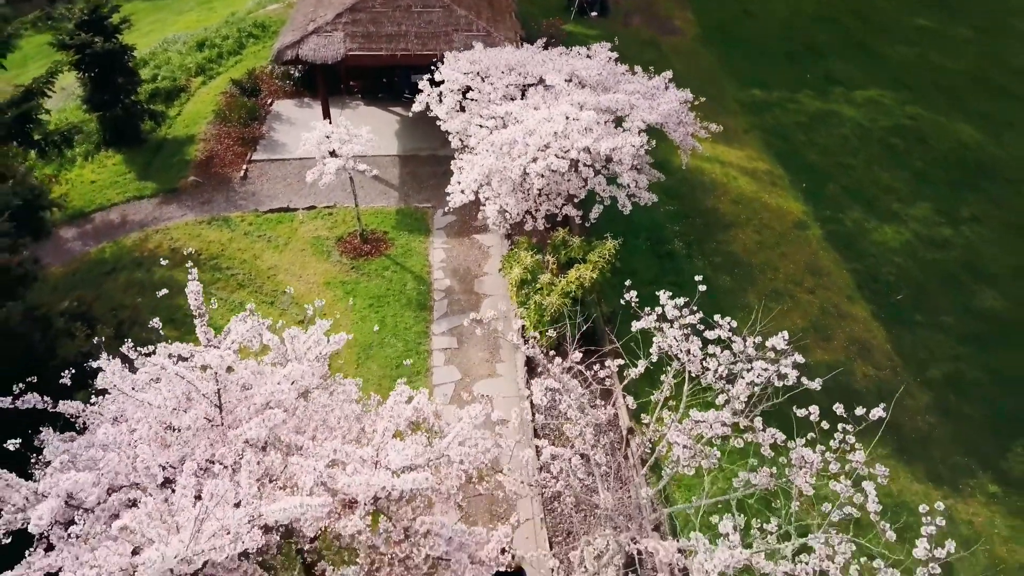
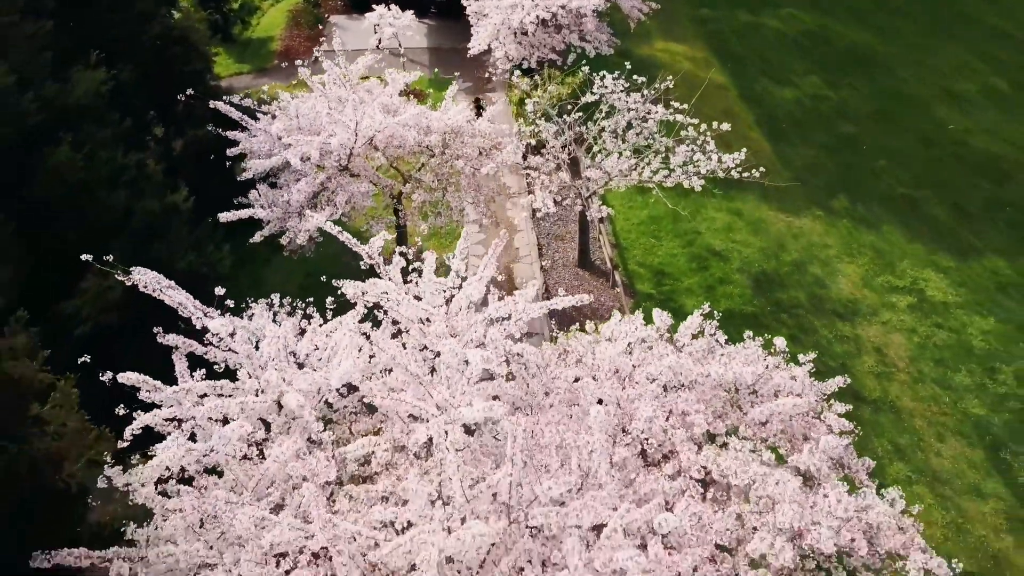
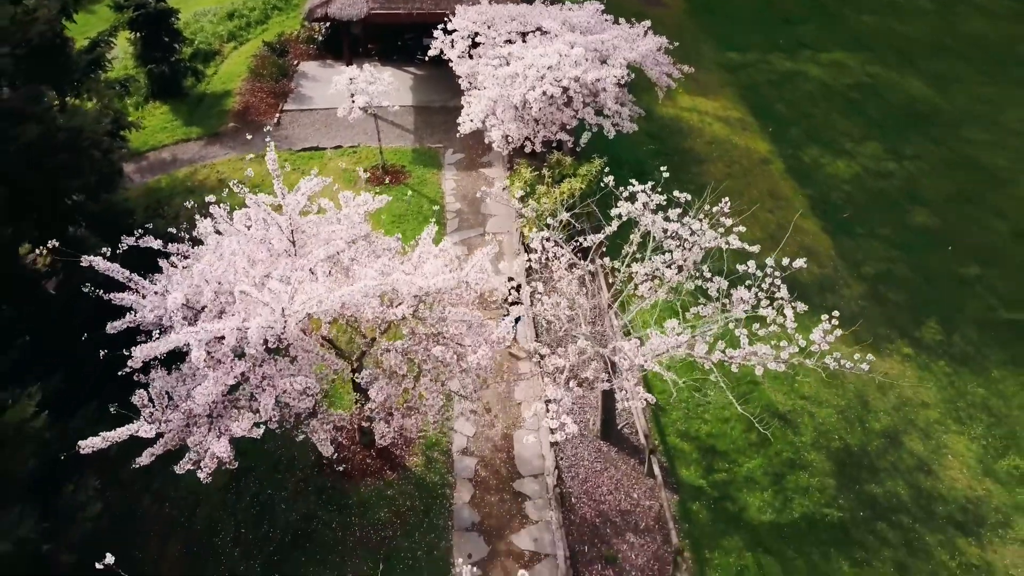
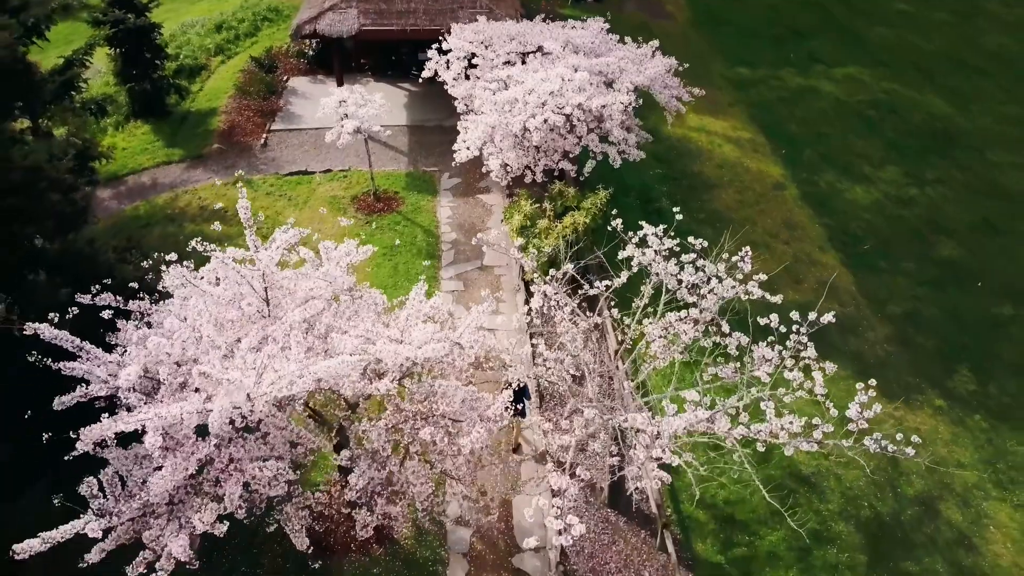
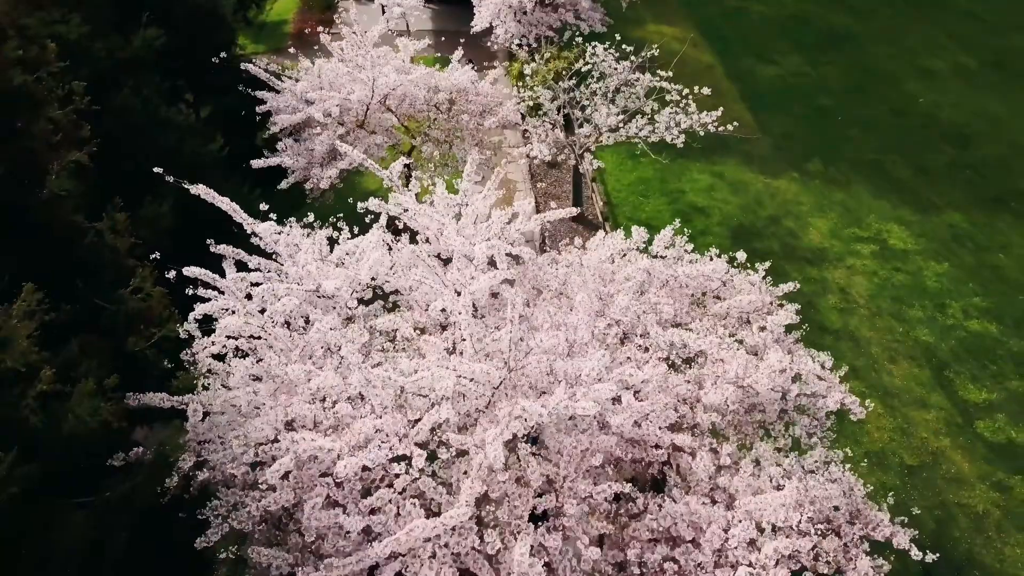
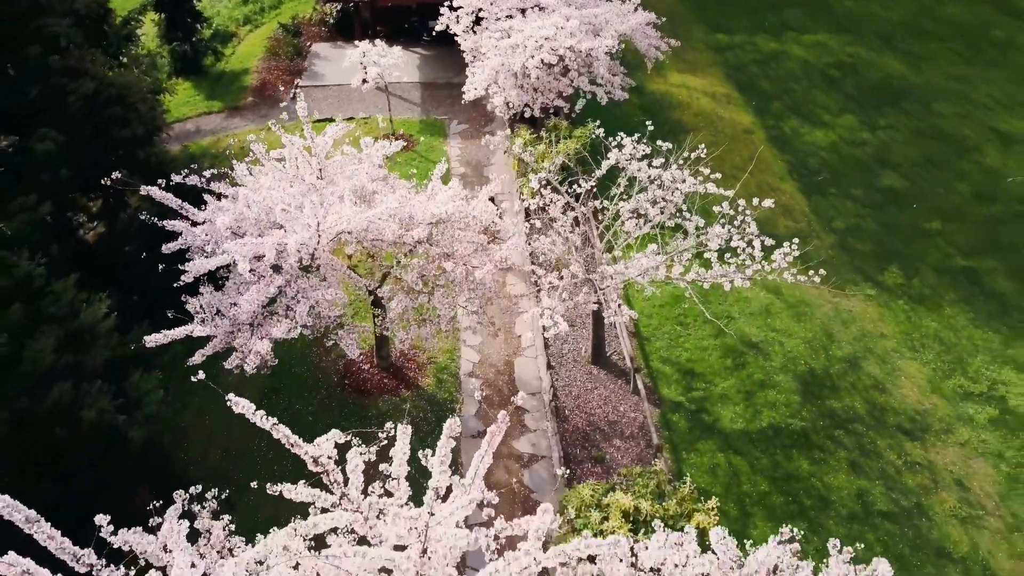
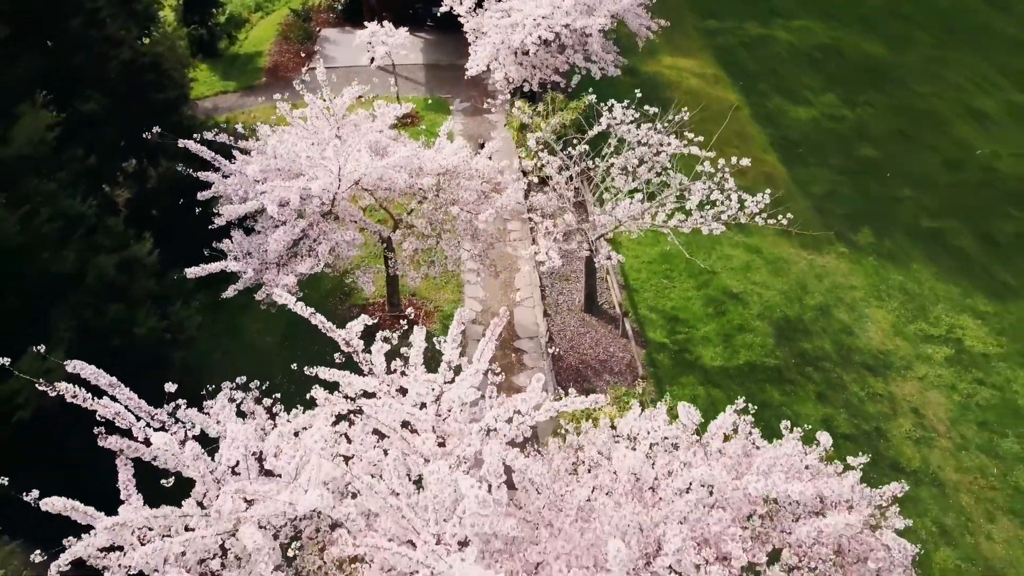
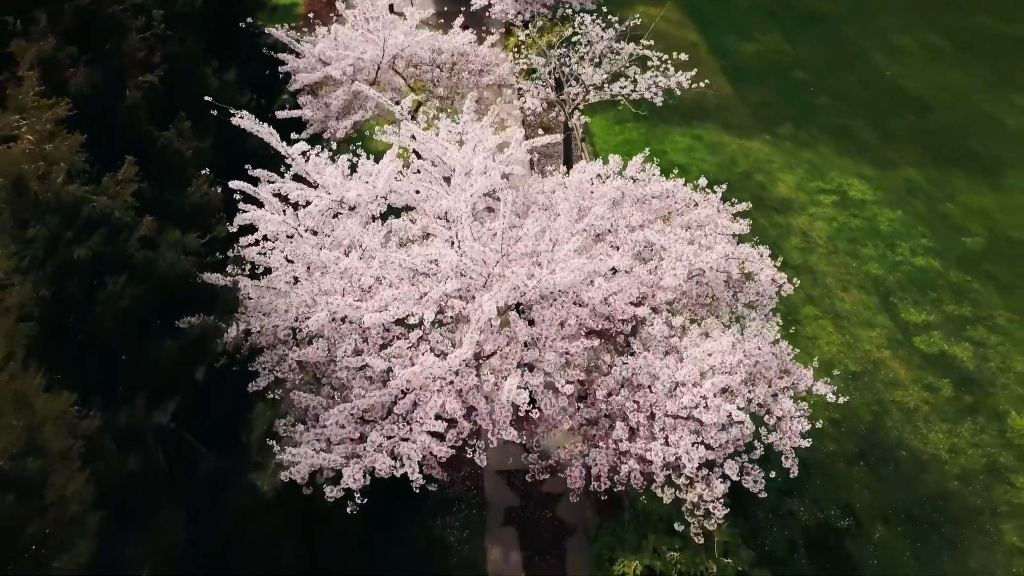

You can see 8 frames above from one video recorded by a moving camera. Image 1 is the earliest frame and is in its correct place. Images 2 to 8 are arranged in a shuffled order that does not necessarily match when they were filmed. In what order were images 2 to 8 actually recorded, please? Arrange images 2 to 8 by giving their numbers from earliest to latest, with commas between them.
4, 3, 6, 7, 2, 5, 8
